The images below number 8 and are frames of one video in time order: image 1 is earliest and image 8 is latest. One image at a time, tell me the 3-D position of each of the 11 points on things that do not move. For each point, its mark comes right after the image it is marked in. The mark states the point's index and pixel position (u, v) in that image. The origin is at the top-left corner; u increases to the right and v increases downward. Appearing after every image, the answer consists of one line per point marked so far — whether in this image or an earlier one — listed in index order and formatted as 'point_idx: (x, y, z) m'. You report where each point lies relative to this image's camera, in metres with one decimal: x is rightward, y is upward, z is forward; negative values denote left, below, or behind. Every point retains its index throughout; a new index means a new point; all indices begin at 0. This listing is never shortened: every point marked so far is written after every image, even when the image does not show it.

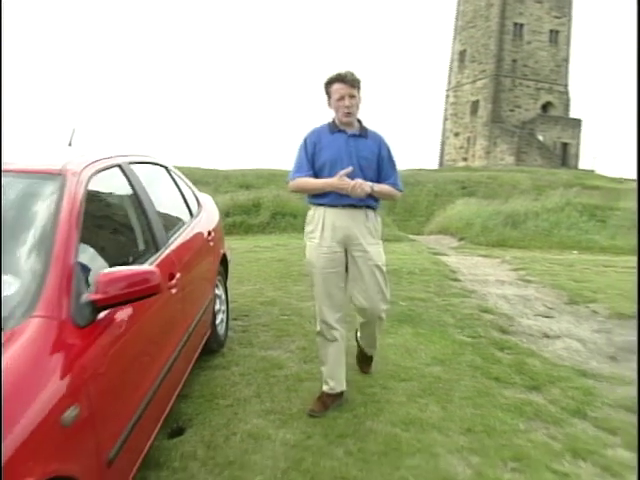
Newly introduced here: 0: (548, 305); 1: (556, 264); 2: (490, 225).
0: (+2.8, -0.8, +6.1) m
1: (+4.1, -0.4, +8.5) m
2: (+4.3, +0.4, +12.5) m
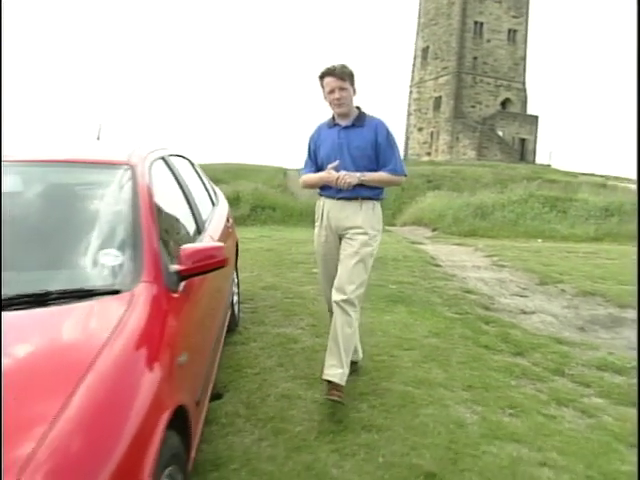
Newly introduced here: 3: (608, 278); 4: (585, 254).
0: (+2.8, -0.6, +6.8) m
1: (+3.8, -0.2, +9.2) m
2: (+3.7, +0.6, +13.2) m
3: (+4.1, -0.5, +7.0) m
4: (+4.8, -0.3, +9.0) m
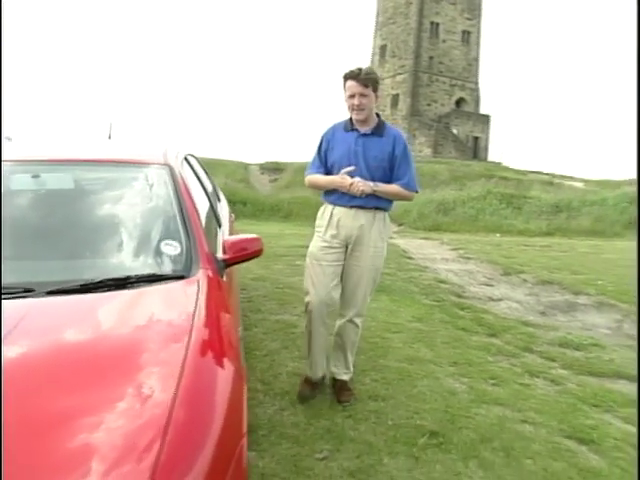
0: (+2.5, -0.5, +7.4) m
1: (+3.3, -0.1, +10.0) m
2: (+2.9, +0.8, +13.9) m
3: (+3.8, -0.5, +7.8) m
4: (+4.4, -0.1, +9.8) m
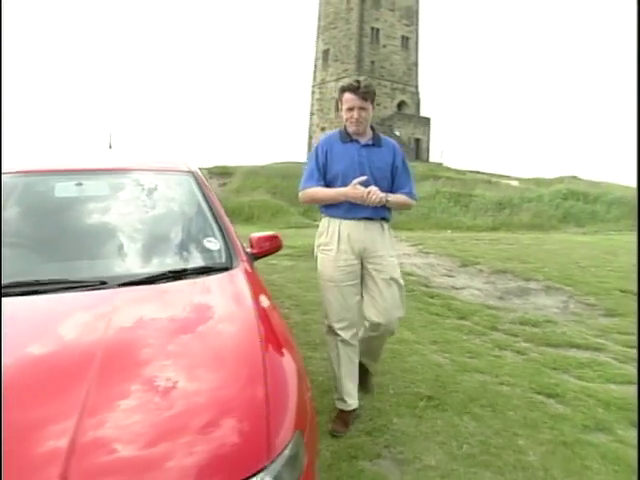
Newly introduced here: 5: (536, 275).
0: (+2.1, -0.5, +8.1) m
1: (+2.6, 0.0, +10.8) m
2: (+1.7, +0.8, +14.6) m
3: (+3.4, -0.3, +8.6) m
4: (+3.7, 0.0, +10.7) m
5: (+3.3, -0.5, +7.5) m
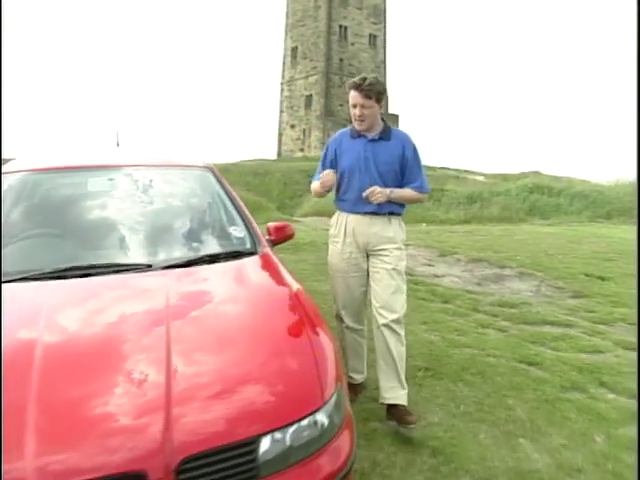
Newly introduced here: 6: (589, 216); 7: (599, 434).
0: (+1.9, -0.3, +8.6) m
1: (+2.2, +0.2, +11.3) m
2: (+1.1, +1.0, +15.1) m
3: (+3.1, -0.2, +9.2) m
4: (+3.3, +0.2, +11.3) m
5: (+3.1, -0.4, +8.1) m
6: (+7.7, +0.7, +14.3) m
7: (+1.7, -1.2, +3.1) m
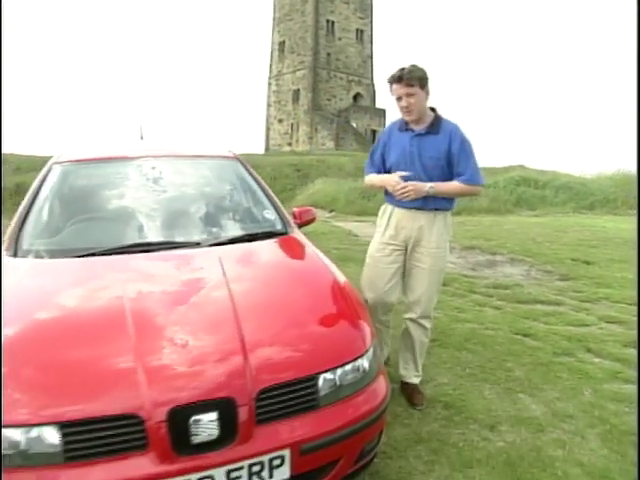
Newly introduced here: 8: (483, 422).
0: (+1.9, -0.1, +9.1) m
1: (+2.2, +0.4, +11.7) m
2: (+0.9, +1.3, +15.5) m
3: (+3.1, 0.0, +9.7) m
4: (+3.2, +0.4, +11.8) m
5: (+3.1, -0.2, +8.6) m
6: (+7.6, +1.0, +14.9) m
7: (+1.9, -1.1, +3.6) m
8: (+1.1, -1.2, +3.2) m
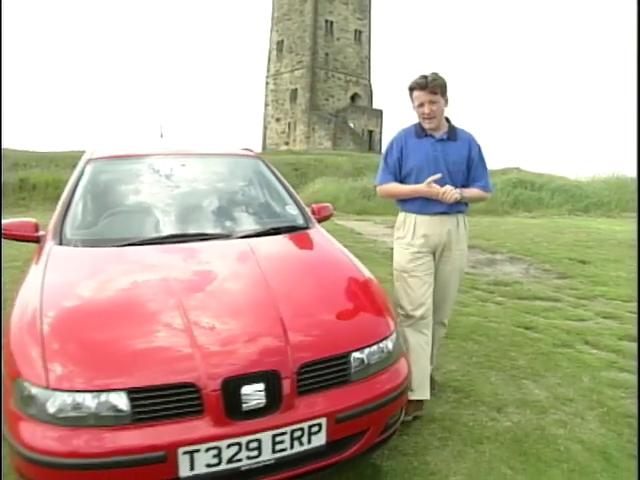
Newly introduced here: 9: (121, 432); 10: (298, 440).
0: (+2.0, -0.1, +9.3) m
1: (+2.2, +0.4, +12.0) m
2: (+1.0, +1.3, +15.8) m
3: (+3.2, +0.1, +10.0) m
4: (+3.3, +0.4, +12.1) m
5: (+3.2, -0.2, +8.9) m
6: (+7.6, +0.9, +15.2) m
7: (+2.0, -1.0, +3.8) m
8: (+1.2, -1.1, +3.5) m
9: (-0.8, -0.8, +2.1) m
10: (-0.1, -0.9, +2.3) m
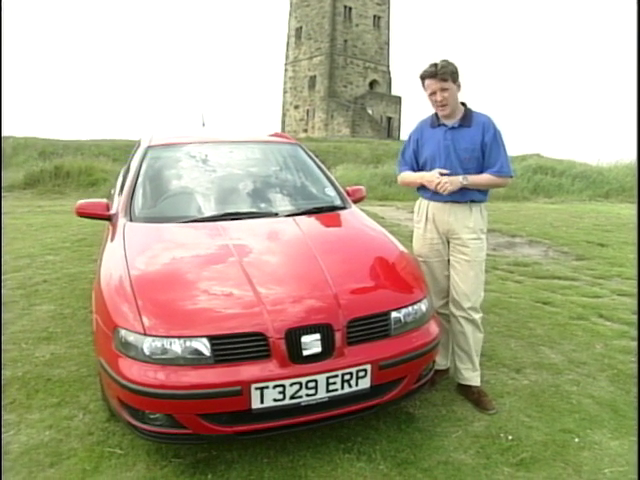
0: (+2.5, +0.2, +9.7) m
1: (+2.8, +0.8, +12.3) m
2: (+1.7, +1.8, +16.1) m
3: (+3.7, +0.4, +10.3) m
4: (+3.9, +0.8, +12.4) m
5: (+3.7, +0.1, +9.2) m
6: (+8.3, +1.4, +15.3) m
7: (+2.3, -0.9, +4.2) m
8: (+1.5, -1.0, +3.9) m
9: (-0.6, -0.7, +2.5) m
10: (+0.1, -0.8, +2.7) m
